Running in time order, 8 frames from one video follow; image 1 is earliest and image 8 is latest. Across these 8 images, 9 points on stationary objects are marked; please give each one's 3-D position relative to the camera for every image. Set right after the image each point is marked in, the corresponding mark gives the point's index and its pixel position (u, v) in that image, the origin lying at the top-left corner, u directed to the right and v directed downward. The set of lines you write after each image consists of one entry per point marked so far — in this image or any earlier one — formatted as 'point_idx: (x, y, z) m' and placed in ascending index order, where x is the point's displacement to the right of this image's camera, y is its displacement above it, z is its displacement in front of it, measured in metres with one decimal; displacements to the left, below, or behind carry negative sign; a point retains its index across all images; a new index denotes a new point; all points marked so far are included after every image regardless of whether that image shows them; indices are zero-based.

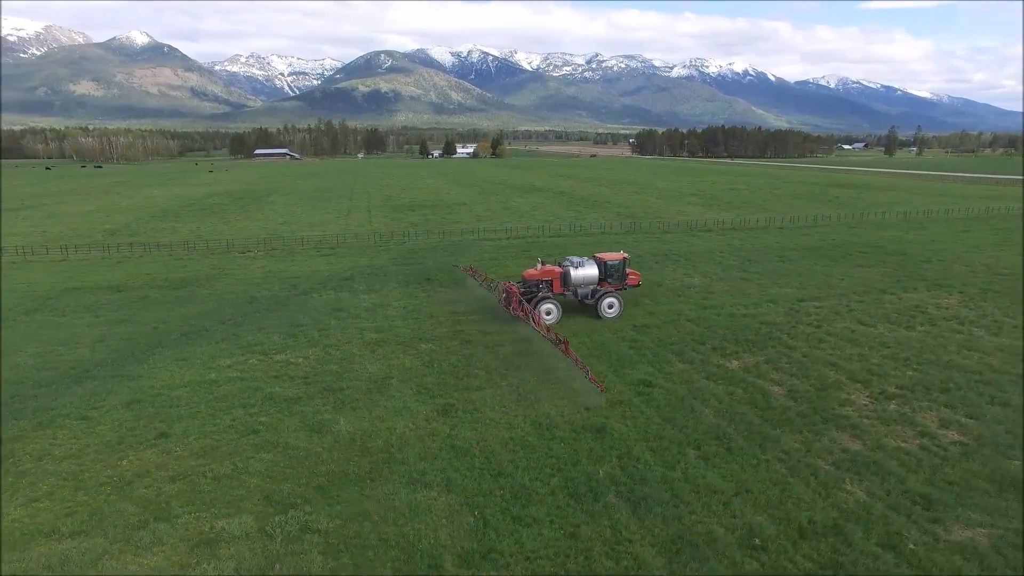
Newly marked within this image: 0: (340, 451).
0: (-4.3, -4.0, +15.8) m
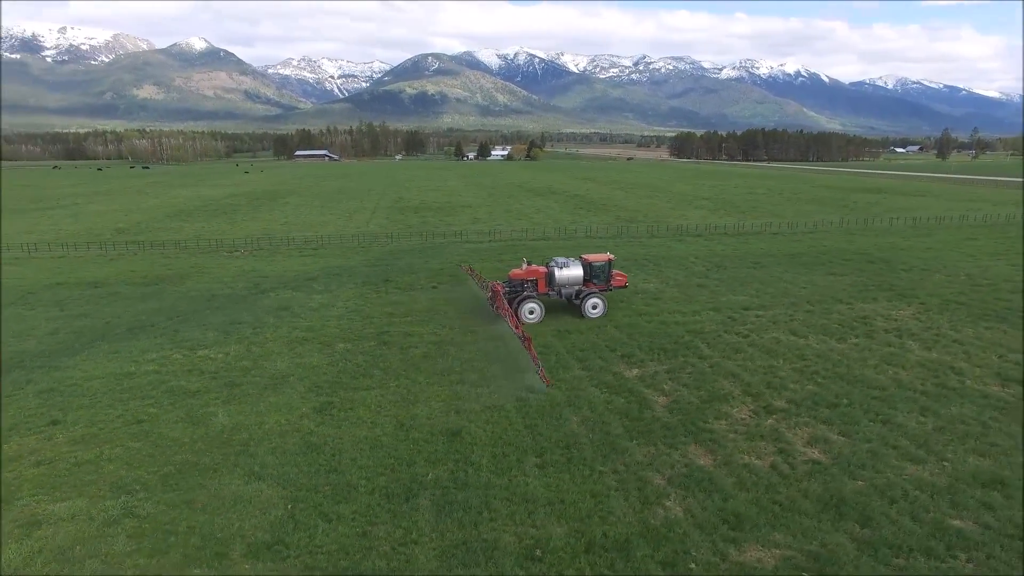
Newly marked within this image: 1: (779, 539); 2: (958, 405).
0: (-8.0, -4.0, +16.4) m
1: (+5.1, -4.8, +11.8) m
2: (+12.4, -3.2, +17.5) m
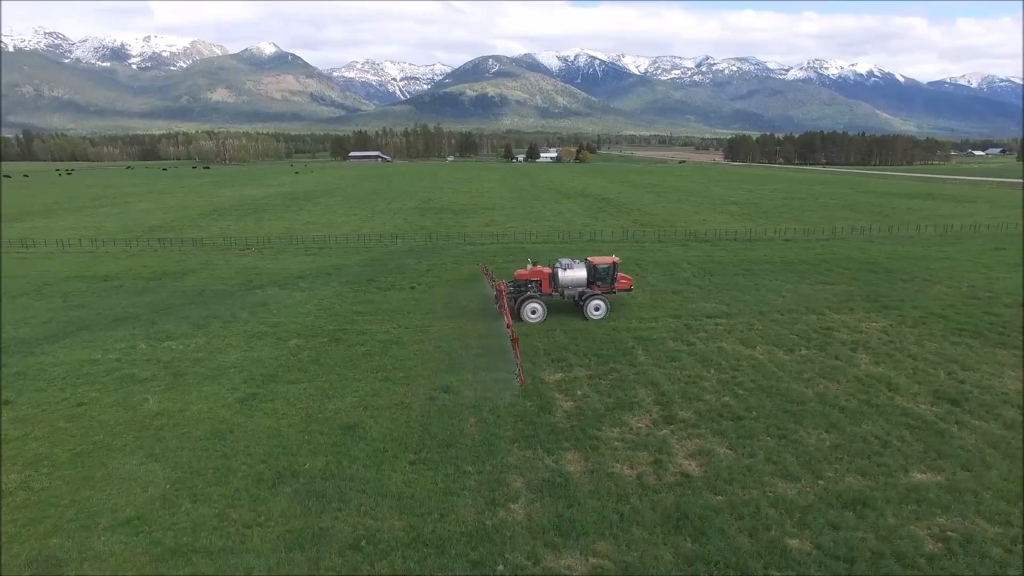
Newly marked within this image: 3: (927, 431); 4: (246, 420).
0: (-10.9, -3.8, +17.7) m
1: (+1.7, -4.9, +11.9) m
2: (+9.6, -3.6, +16.9) m
3: (+10.8, -3.6, +16.4) m
4: (-7.6, -3.7, +18.0) m
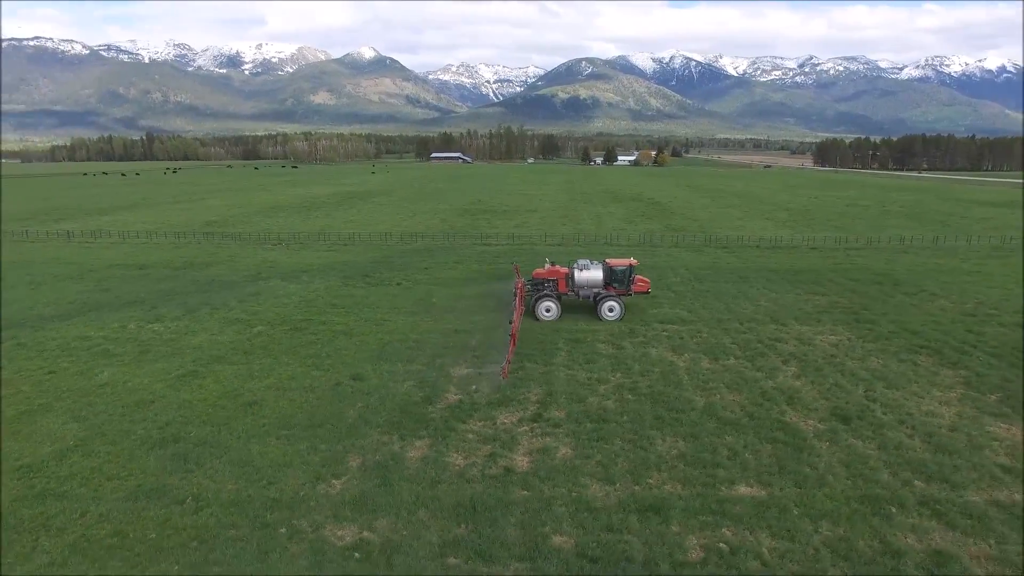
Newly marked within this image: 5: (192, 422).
0: (-14.2, -3.3, +20.4) m
1: (-2.7, -4.8, +12.9) m
2: (+5.9, -3.8, +16.7) m
3: (+7.0, -3.9, +16.0) m
4: (-11.0, -3.3, +20.2) m
5: (-9.2, -3.8, +18.0) m
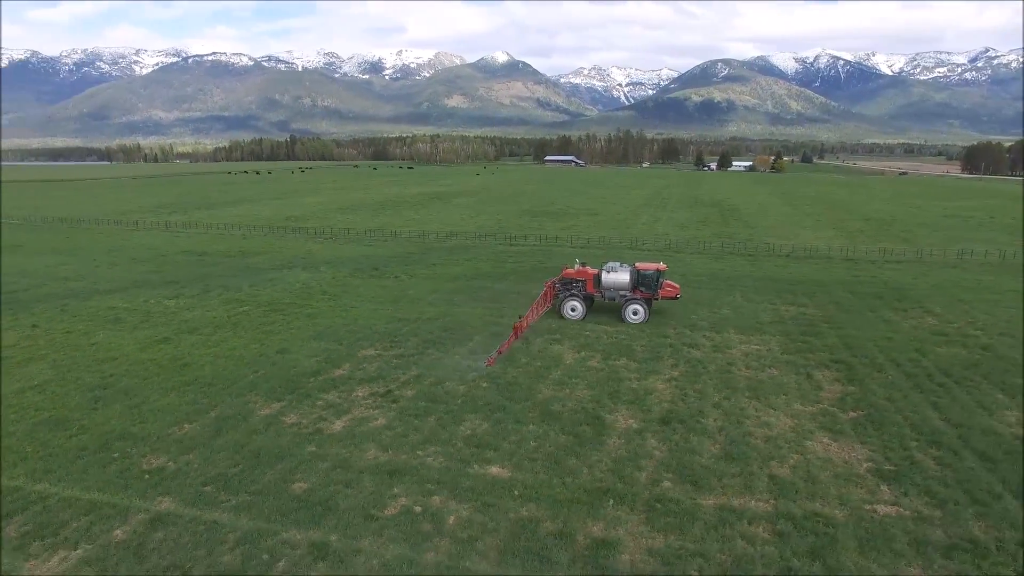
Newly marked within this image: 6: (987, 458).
0: (-18.0, -2.3, +25.5) m
1: (-8.3, -4.3, +15.9) m
2: (+0.9, -3.7, +18.0) m
3: (+1.9, -3.9, +17.0) m
4: (-14.9, -2.5, +24.7) m
5: (-13.6, -3.0, +22.2) m
6: (+11.9, -4.2, +15.7) m
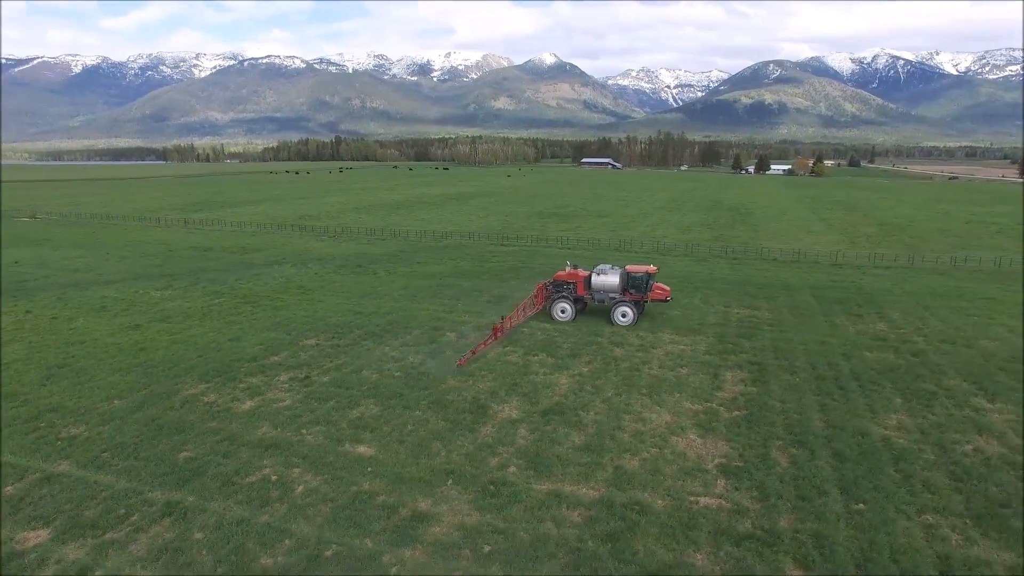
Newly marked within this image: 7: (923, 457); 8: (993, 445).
0: (-20.7, -1.8, +28.1) m
1: (-11.7, -4.0, +17.8) m
2: (-2.4, -3.6, +19.2) m
3: (-1.5, -3.8, +18.2) m
4: (-17.6, -2.1, +27.1) m
5: (-16.5, -2.6, +24.5) m
6: (+8.4, -4.3, +16.1) m
7: (+10.6, -4.3, +16.1) m
8: (+13.0, -4.2, +16.9) m
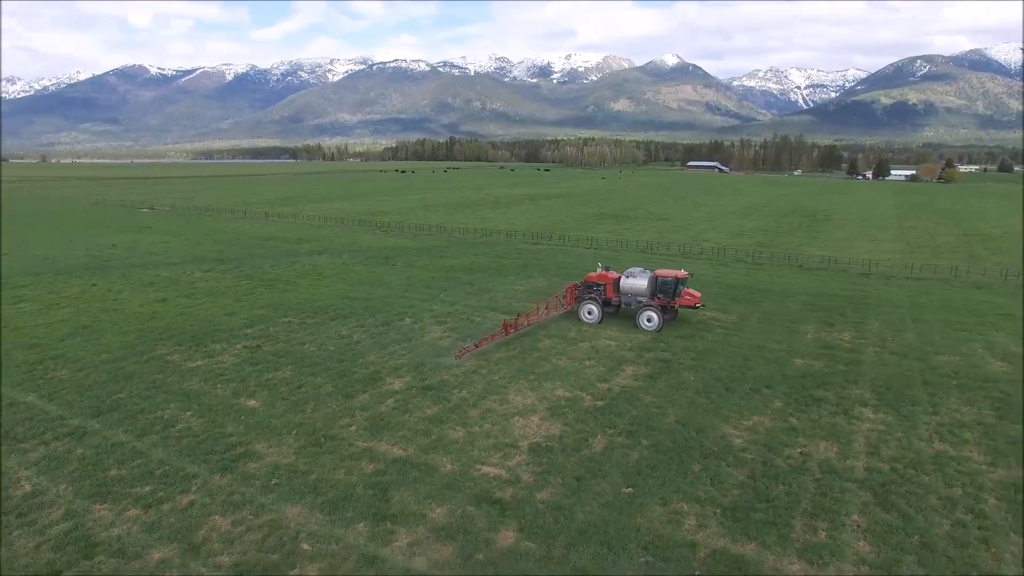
0: (-22.4, -0.5, +34.2) m
1: (-15.5, -3.1, +22.4) m
2: (-6.1, -3.1, +22.0) m
3: (-5.4, -3.3, +20.9) m
4: (-19.6, -0.9, +32.6) m
5: (-19.0, -1.5, +29.8) m
6: (+3.9, -4.2, +17.1) m
7: (+6.0, -4.3, +16.7) m
8: (+8.5, -4.4, +17.0) m
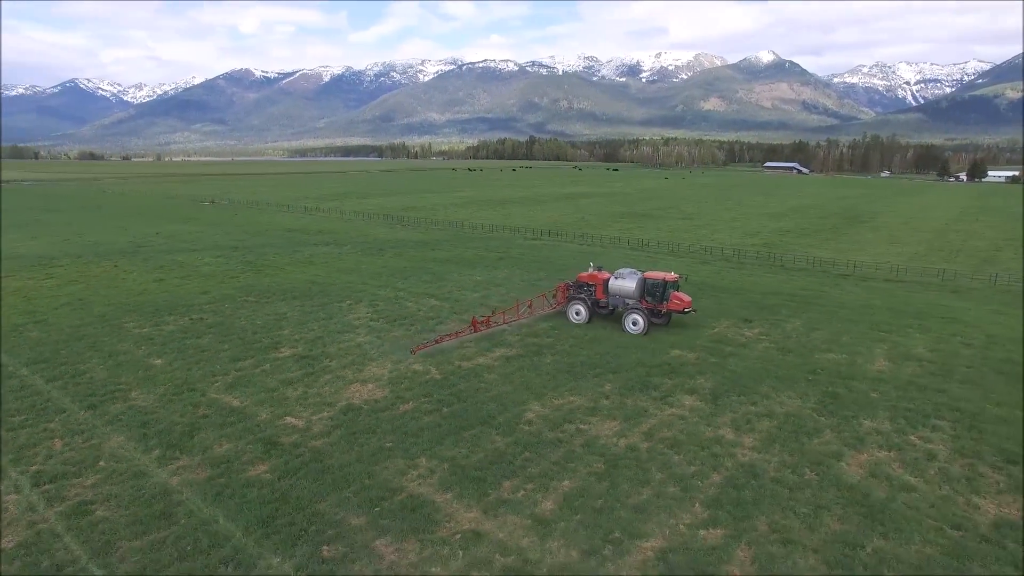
0: (-25.1, +0.8, +39.6) m
1: (-20.1, -2.0, +27.0) m
2: (-10.8, -2.3, +25.4) m
3: (-10.3, -2.5, +24.1) m
4: (-22.6, +0.3, +37.7) m
5: (-22.4, -0.3, +34.8) m
6: (-1.6, -3.7, +19.0) m
7: (+0.4, -3.9, +18.3) m
8: (+2.9, -4.0, +18.3) m
